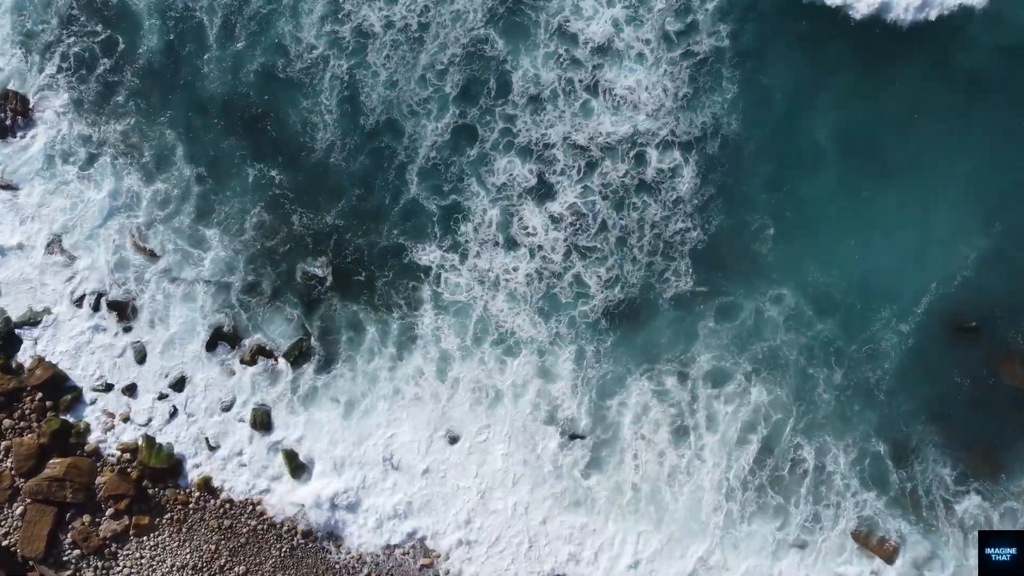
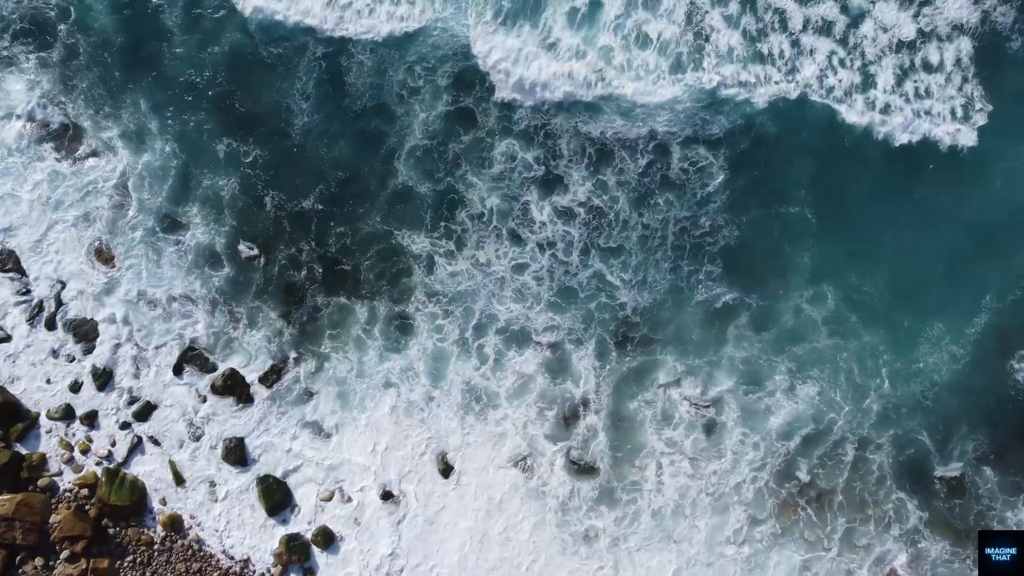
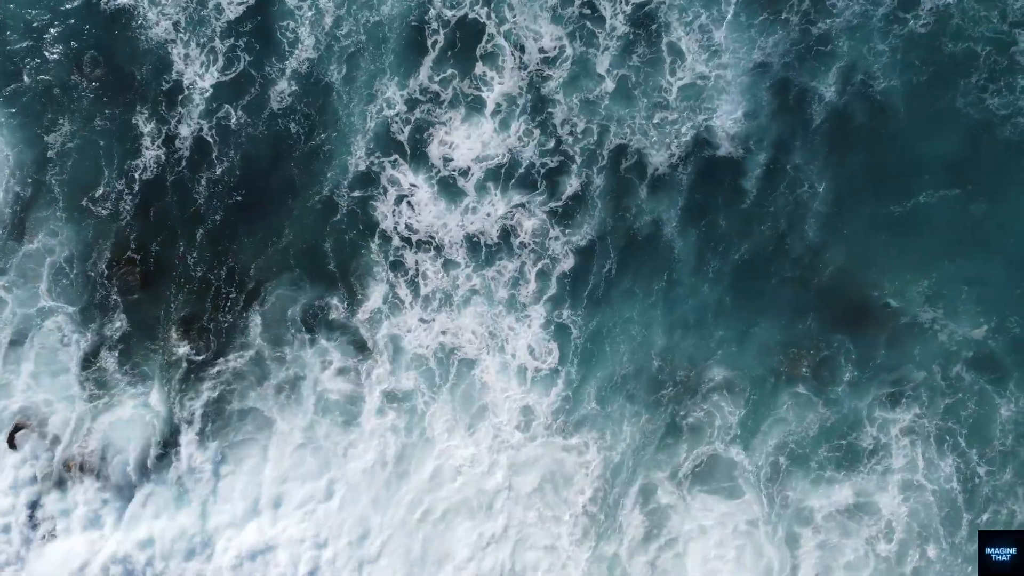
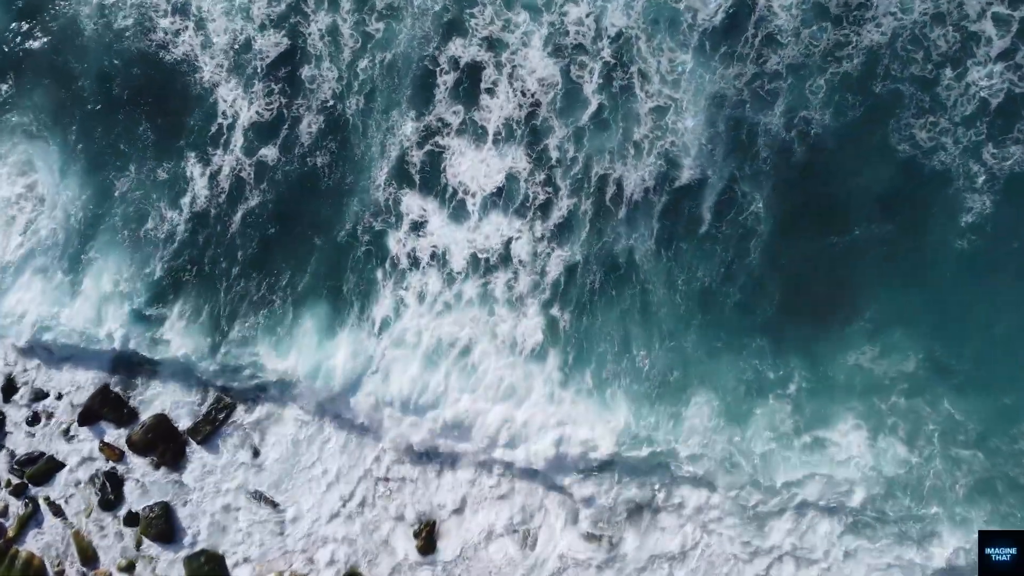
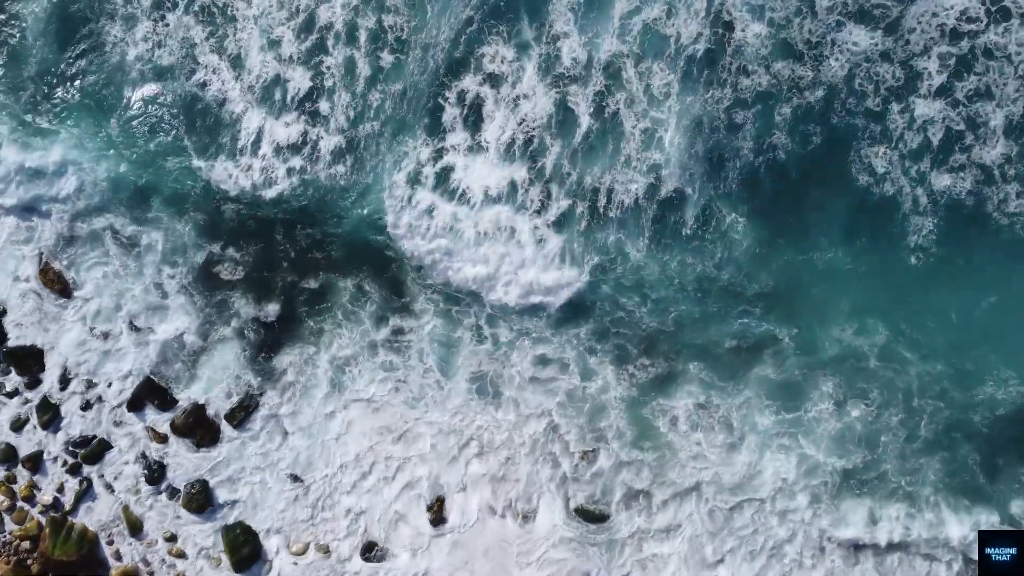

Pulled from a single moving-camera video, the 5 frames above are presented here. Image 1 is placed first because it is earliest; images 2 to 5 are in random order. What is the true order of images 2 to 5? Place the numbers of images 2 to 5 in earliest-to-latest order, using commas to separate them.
2, 5, 4, 3
